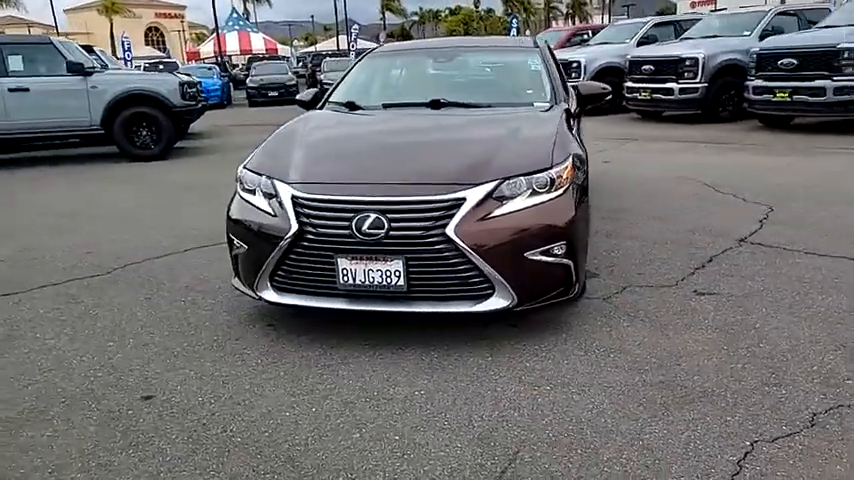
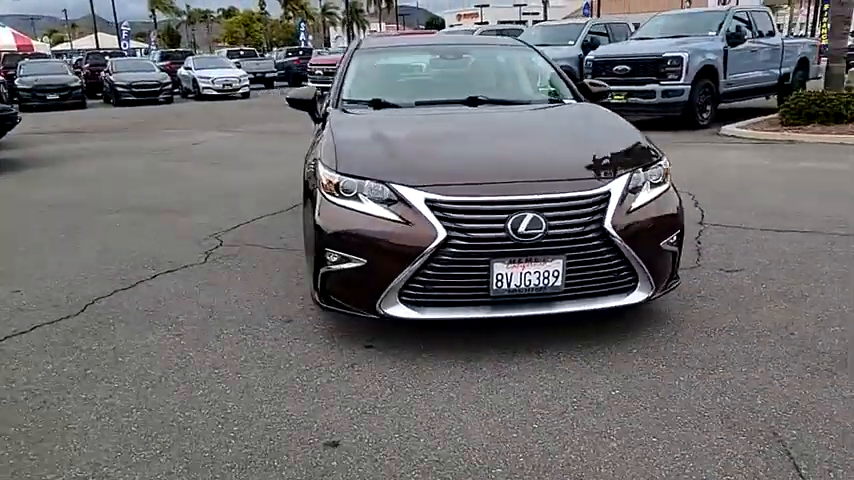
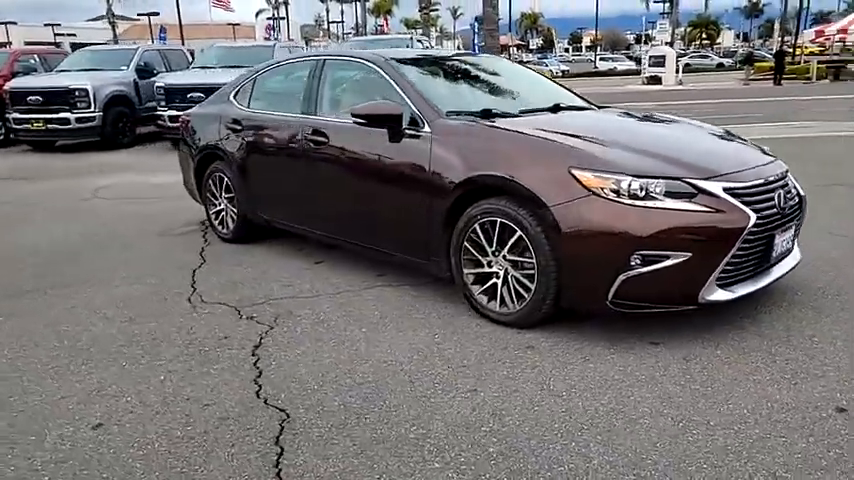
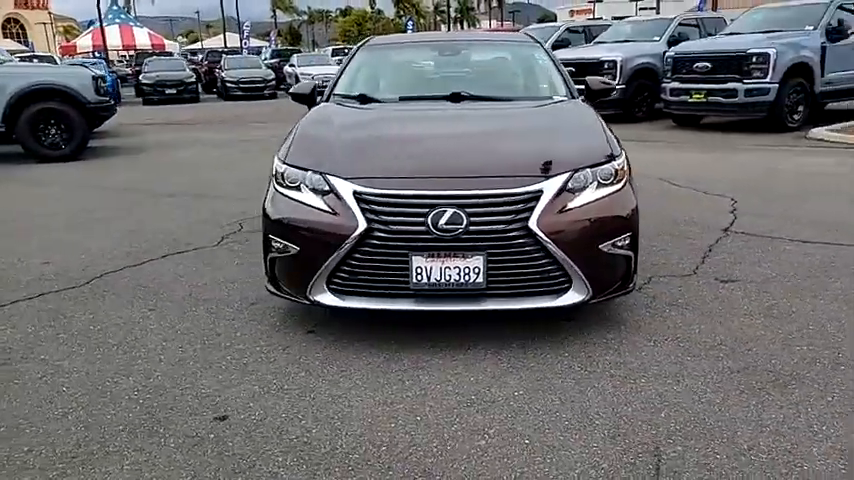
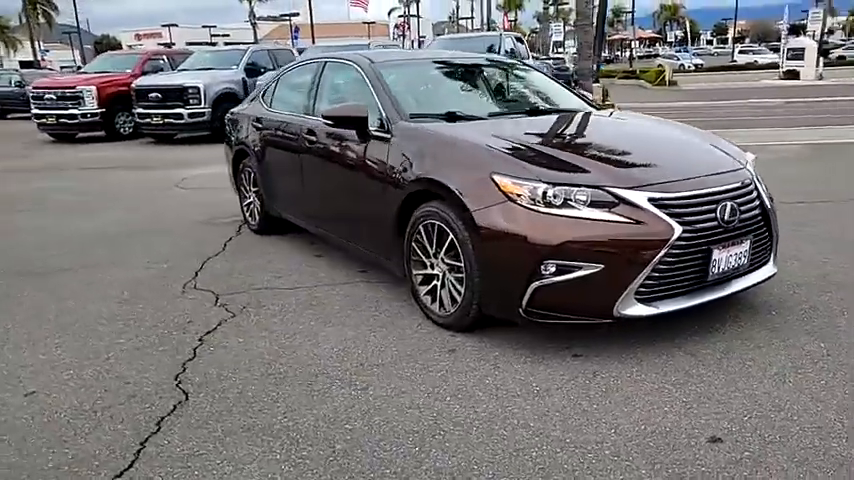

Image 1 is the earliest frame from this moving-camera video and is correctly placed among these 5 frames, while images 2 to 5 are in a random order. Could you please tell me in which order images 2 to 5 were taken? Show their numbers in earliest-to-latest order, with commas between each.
4, 2, 5, 3
